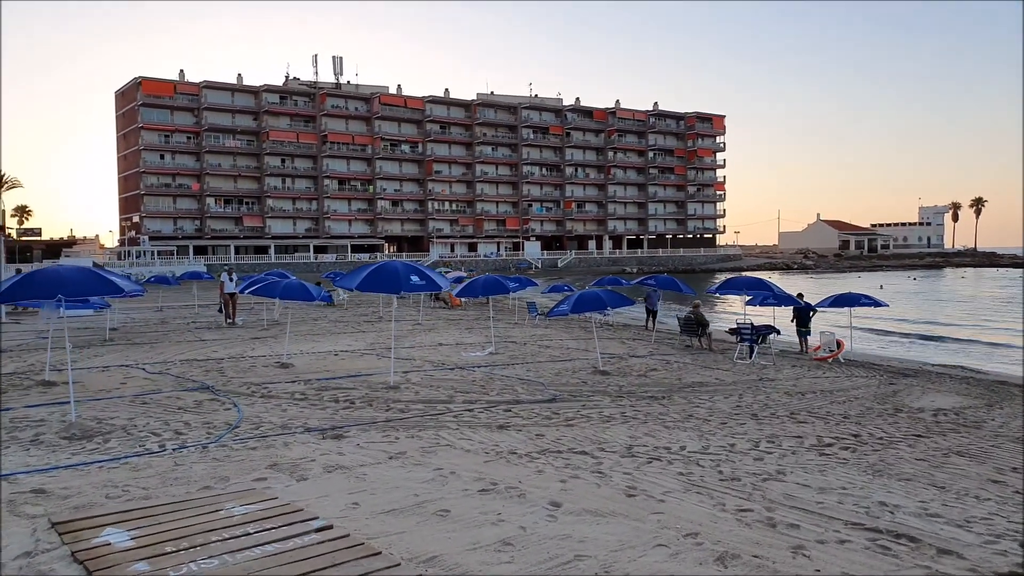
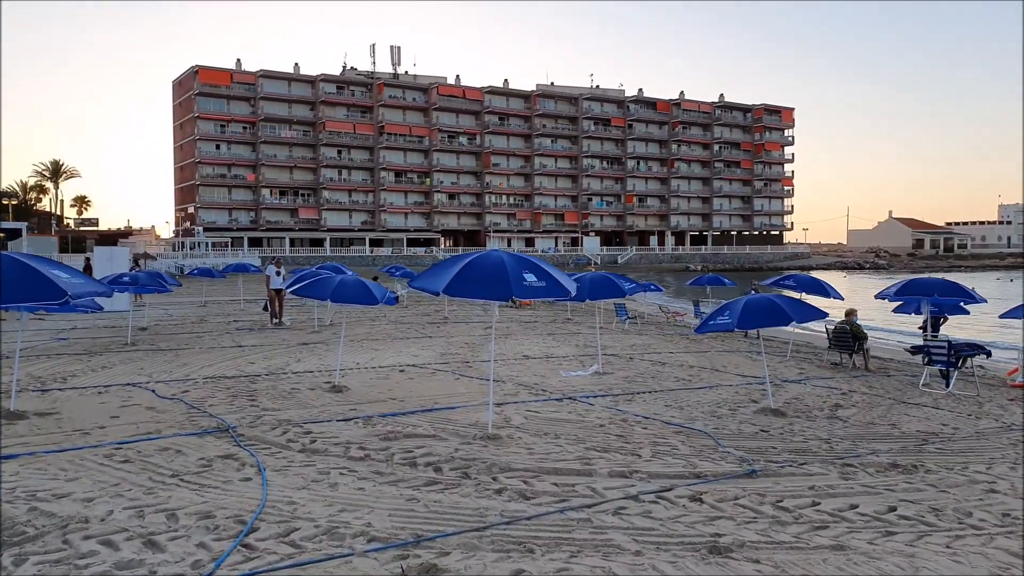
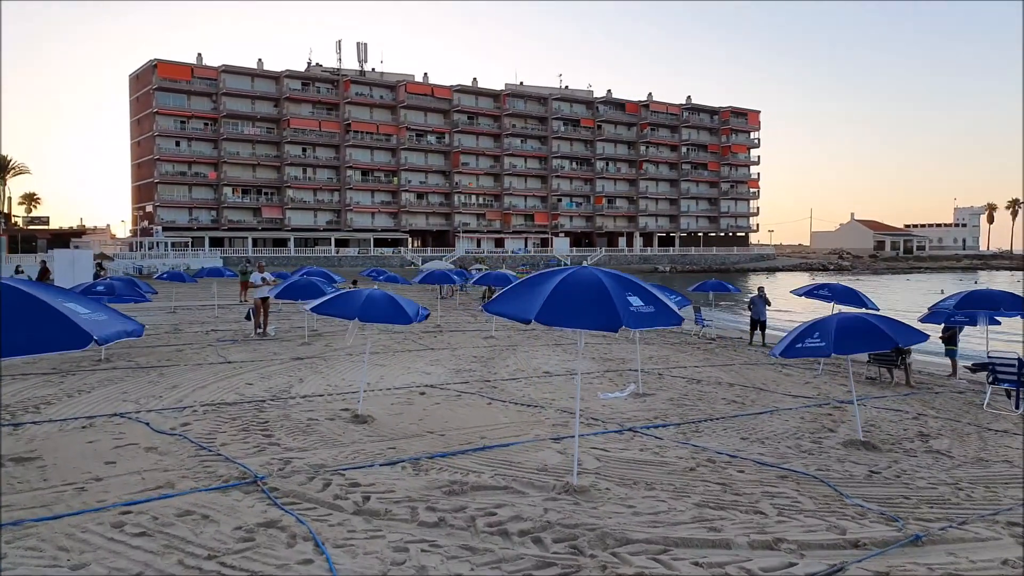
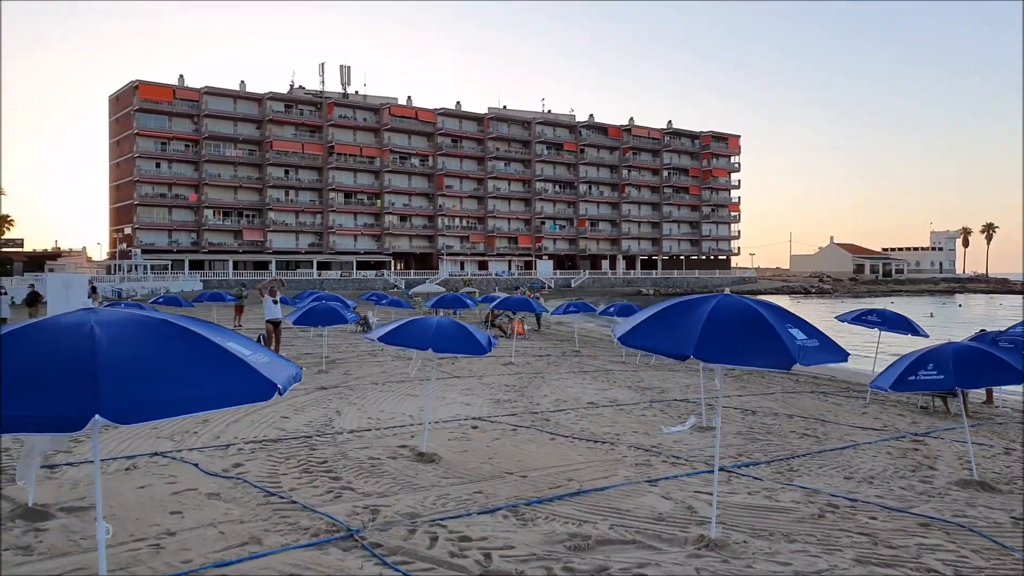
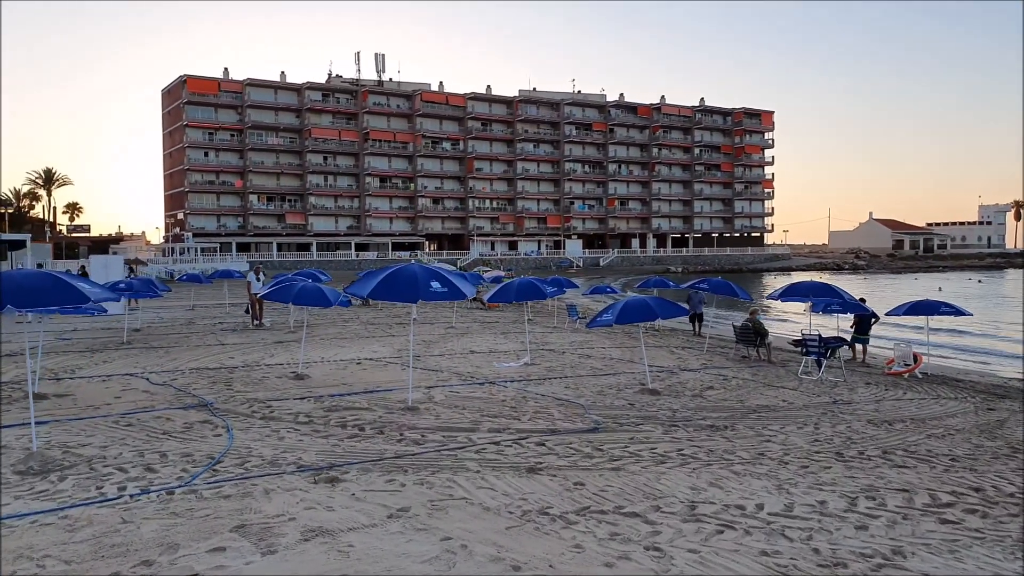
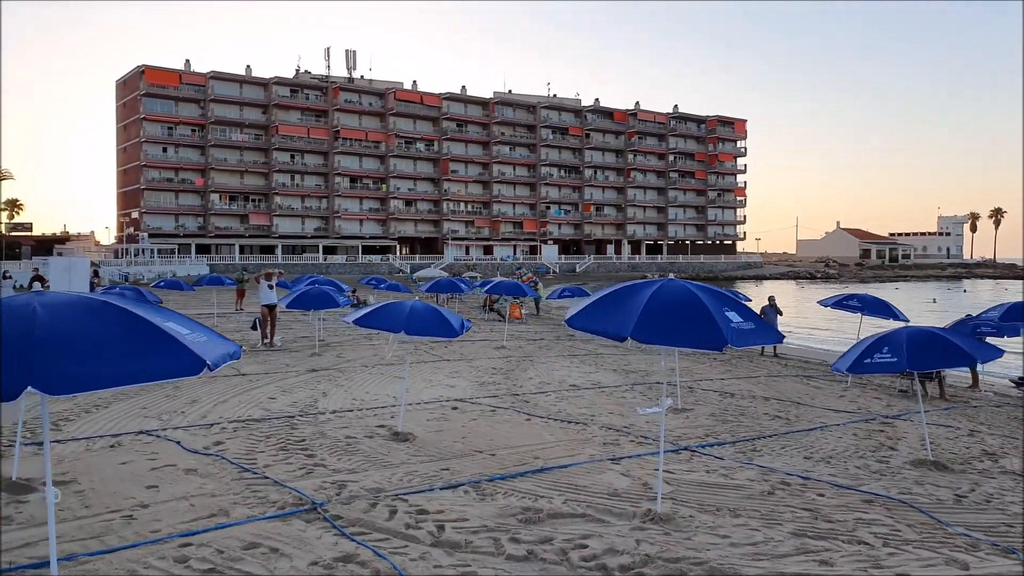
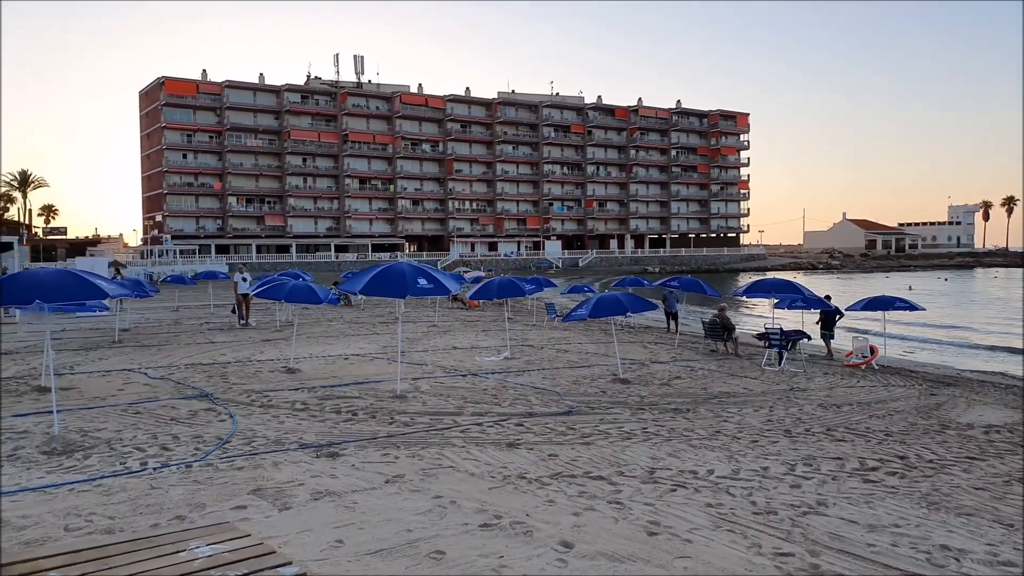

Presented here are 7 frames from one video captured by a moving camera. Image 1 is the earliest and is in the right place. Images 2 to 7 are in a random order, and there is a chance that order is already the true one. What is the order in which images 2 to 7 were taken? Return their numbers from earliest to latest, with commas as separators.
7, 5, 2, 3, 6, 4
